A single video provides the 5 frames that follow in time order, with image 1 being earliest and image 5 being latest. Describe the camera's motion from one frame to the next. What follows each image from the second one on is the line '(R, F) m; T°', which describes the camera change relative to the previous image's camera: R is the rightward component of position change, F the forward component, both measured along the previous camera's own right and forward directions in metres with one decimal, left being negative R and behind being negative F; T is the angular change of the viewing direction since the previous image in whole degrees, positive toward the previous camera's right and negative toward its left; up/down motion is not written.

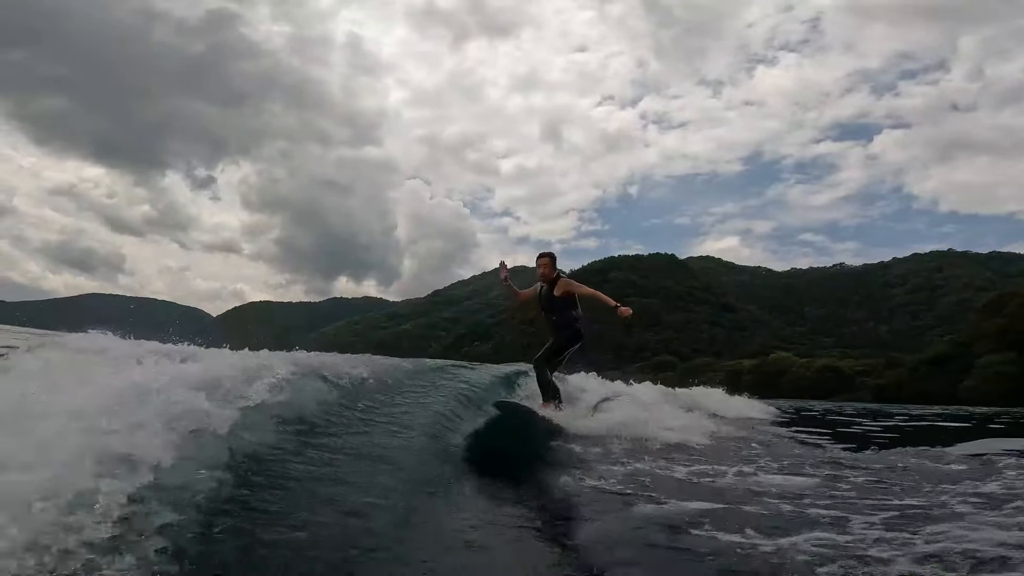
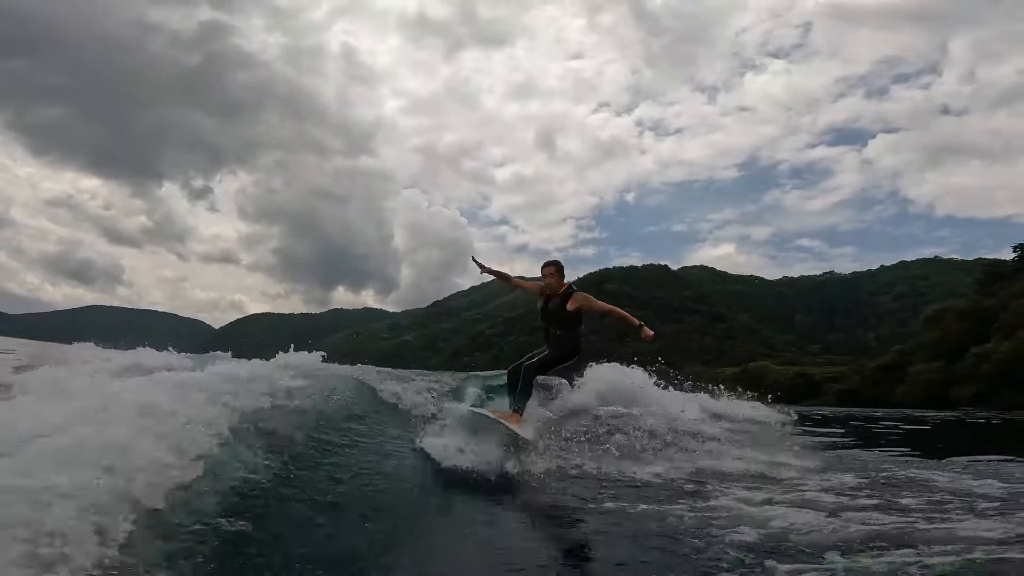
(-1.0, -1.4) m; 0°
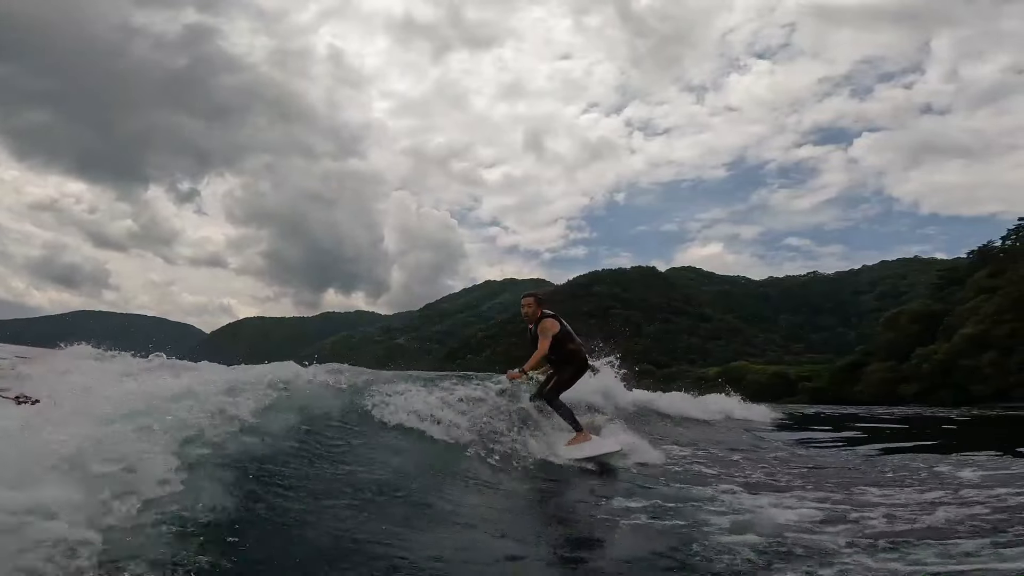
(-0.8, -0.9) m; +1°
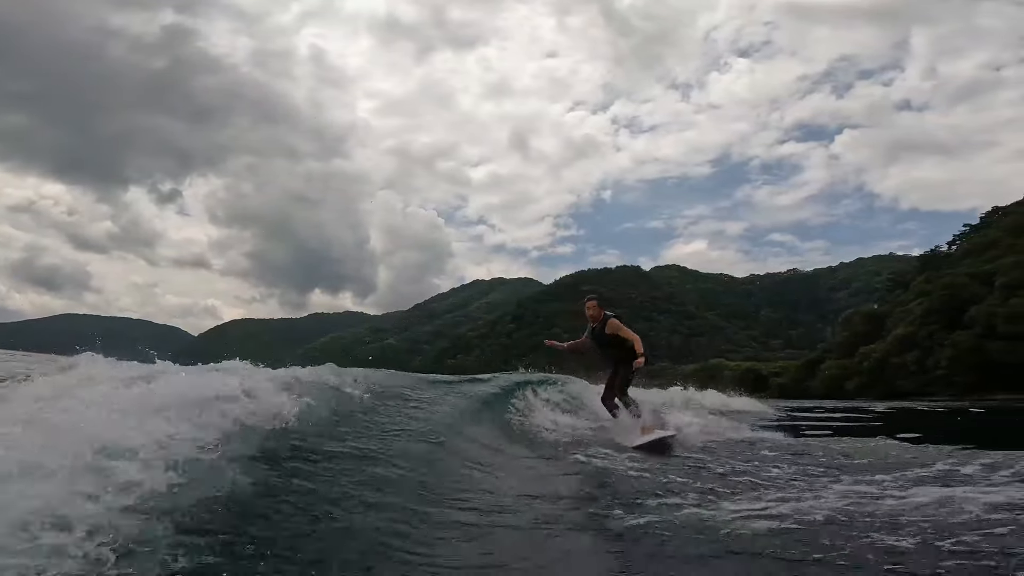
(-2.0, +0.2) m; +1°
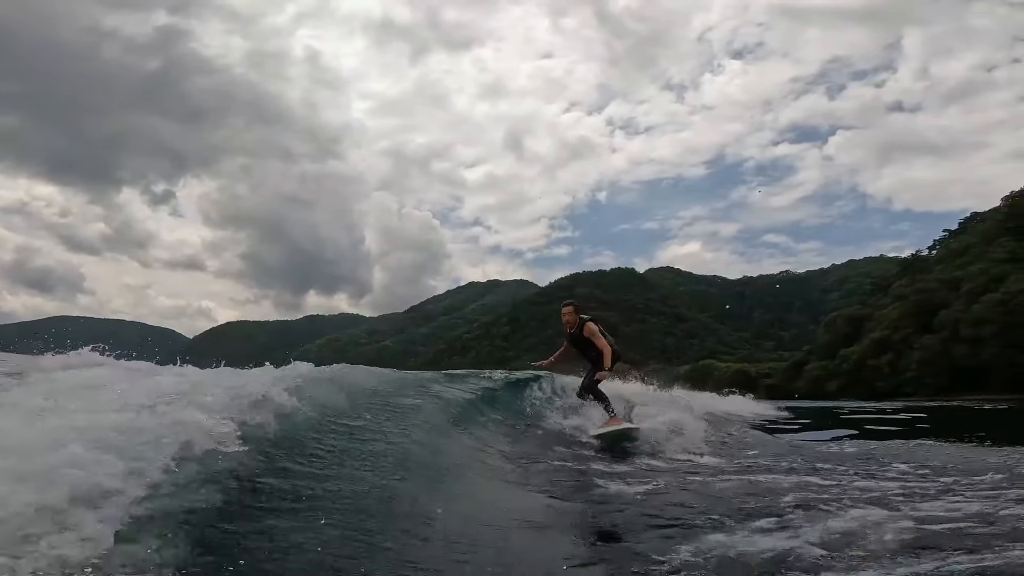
(-0.1, +0.8) m; 0°
